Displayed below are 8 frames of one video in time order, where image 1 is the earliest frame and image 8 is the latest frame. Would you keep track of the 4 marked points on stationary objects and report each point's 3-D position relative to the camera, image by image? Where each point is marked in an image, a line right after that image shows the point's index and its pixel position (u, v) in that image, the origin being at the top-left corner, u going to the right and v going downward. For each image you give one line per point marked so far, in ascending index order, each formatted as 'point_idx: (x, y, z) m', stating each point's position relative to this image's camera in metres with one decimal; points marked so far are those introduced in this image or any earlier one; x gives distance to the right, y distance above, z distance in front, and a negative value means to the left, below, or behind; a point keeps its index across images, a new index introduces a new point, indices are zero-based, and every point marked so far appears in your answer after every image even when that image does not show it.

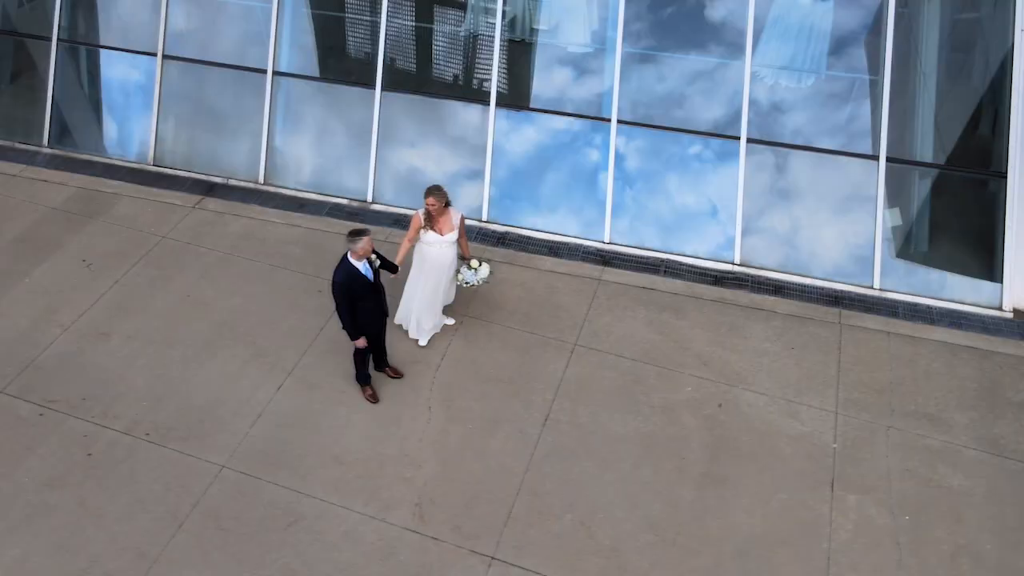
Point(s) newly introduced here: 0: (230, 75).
0: (-4.2, +2.9, +10.0) m
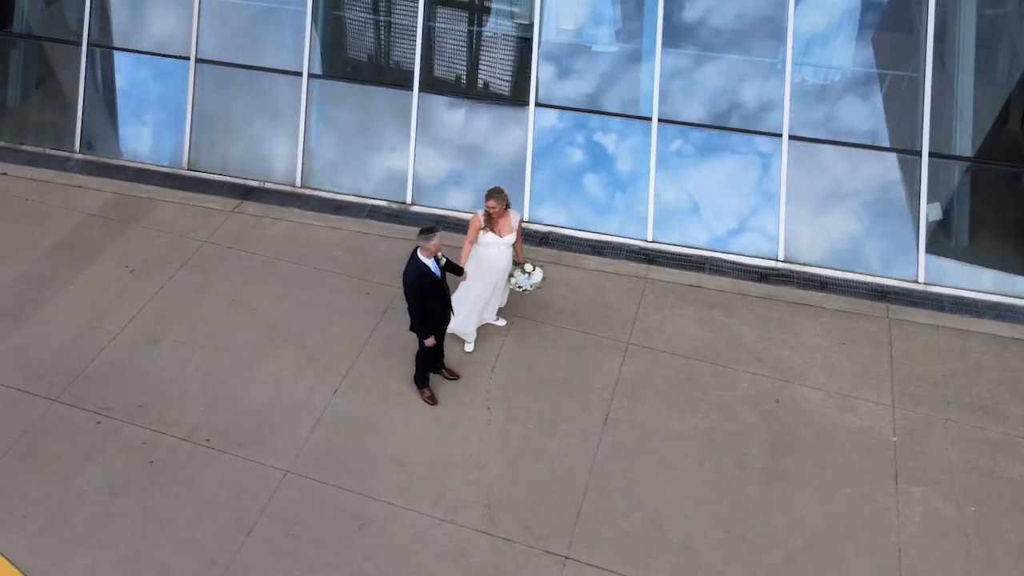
0: (-3.8, +2.8, +9.9) m
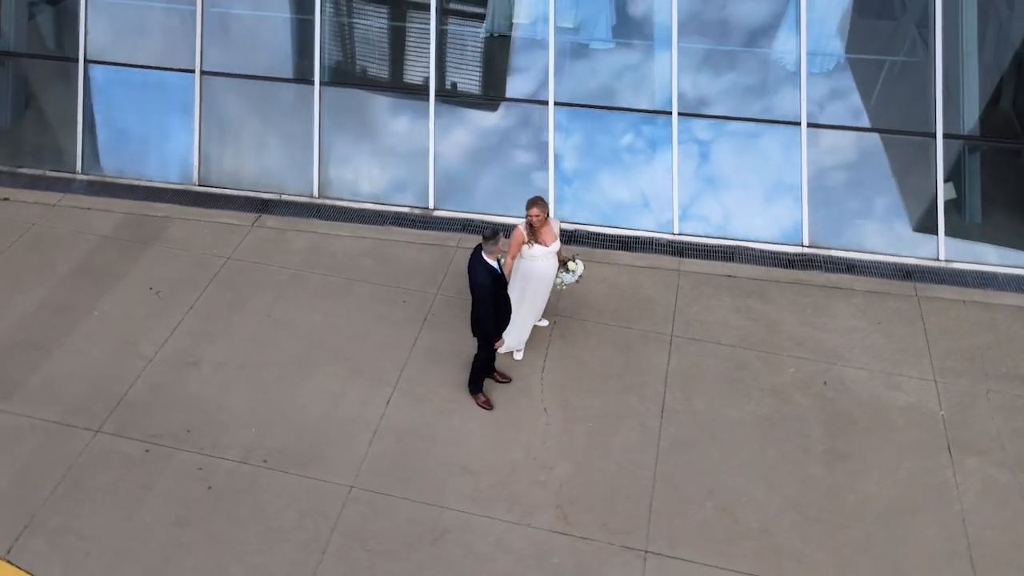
0: (-3.7, +2.6, +9.7) m
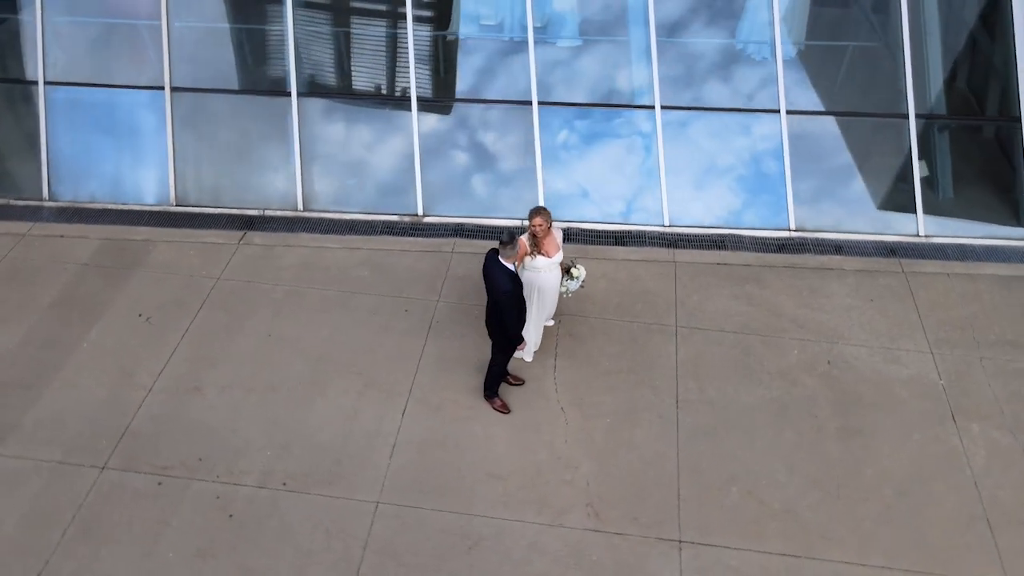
0: (-3.9, +2.3, +9.4) m
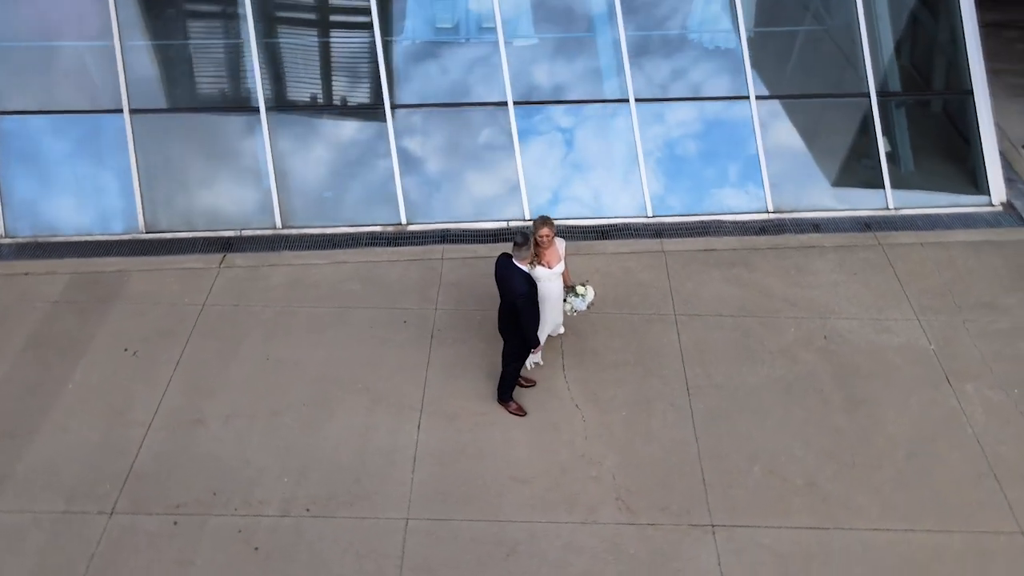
0: (-4.2, +2.0, +9.0) m
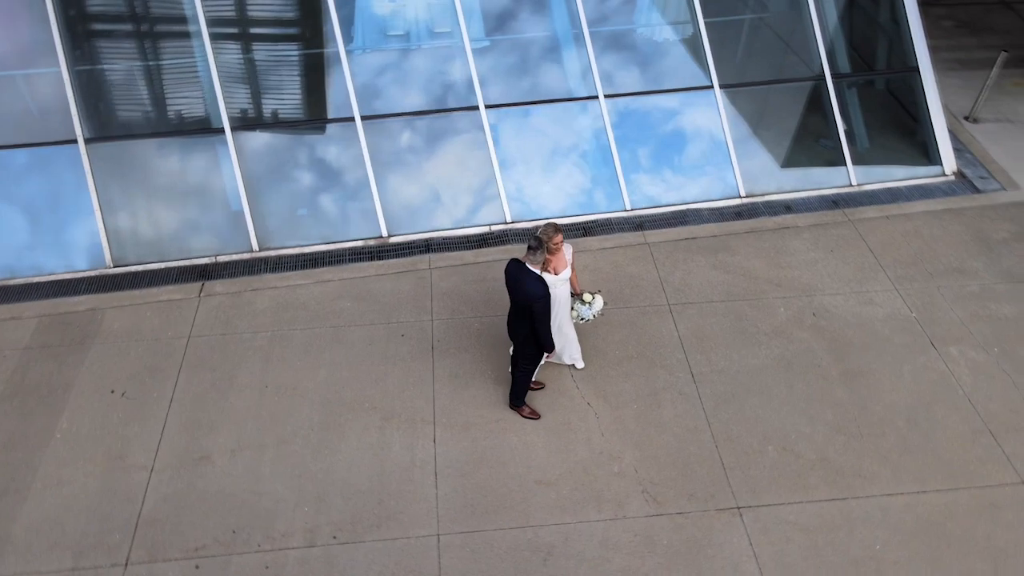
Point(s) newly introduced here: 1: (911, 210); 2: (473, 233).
0: (-4.5, +1.6, +8.6) m
1: (+4.7, +0.9, +9.0) m
2: (-0.5, +0.6, +8.8) m
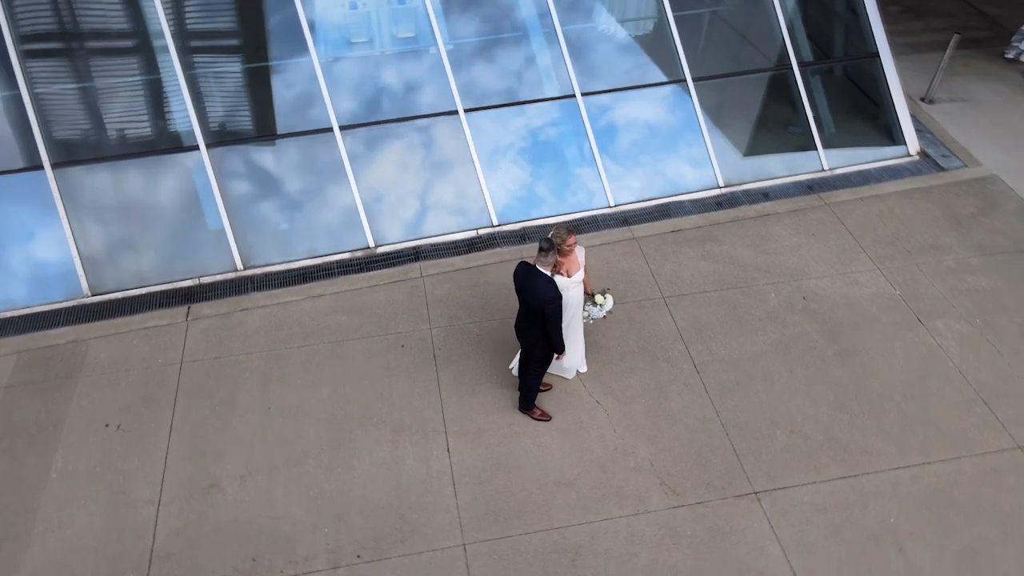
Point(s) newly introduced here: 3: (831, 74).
0: (-4.7, +1.2, +8.2) m
1: (+4.5, +1.2, +9.2) m
2: (-0.6, +0.6, +8.8) m
3: (+4.3, +2.9, +10.2) m
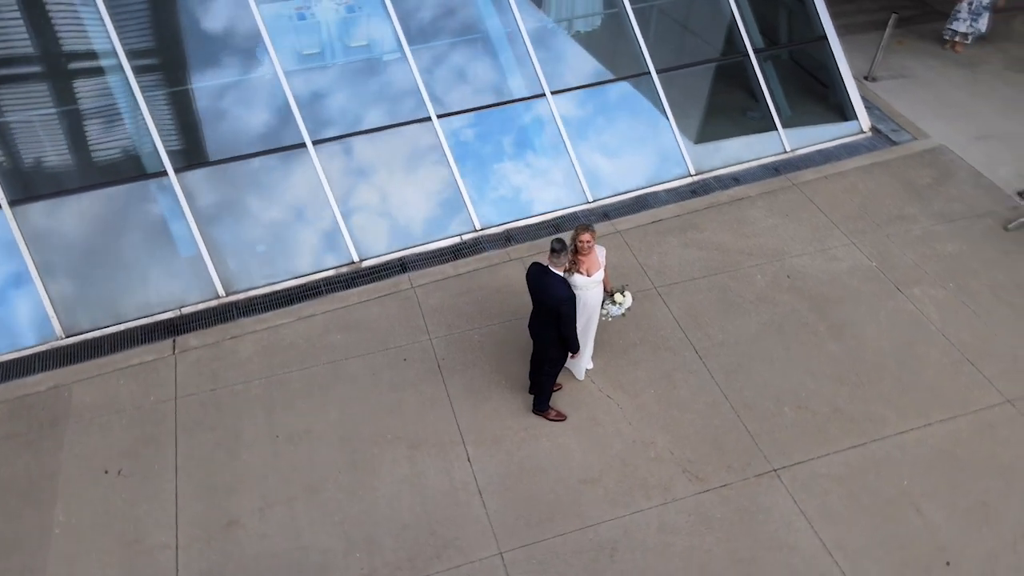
0: (-4.9, +0.8, +7.7) m
1: (+4.2, +1.5, +9.6) m
2: (-0.8, +0.5, +8.7) m
3: (+3.8, +3.2, +10.5) m
